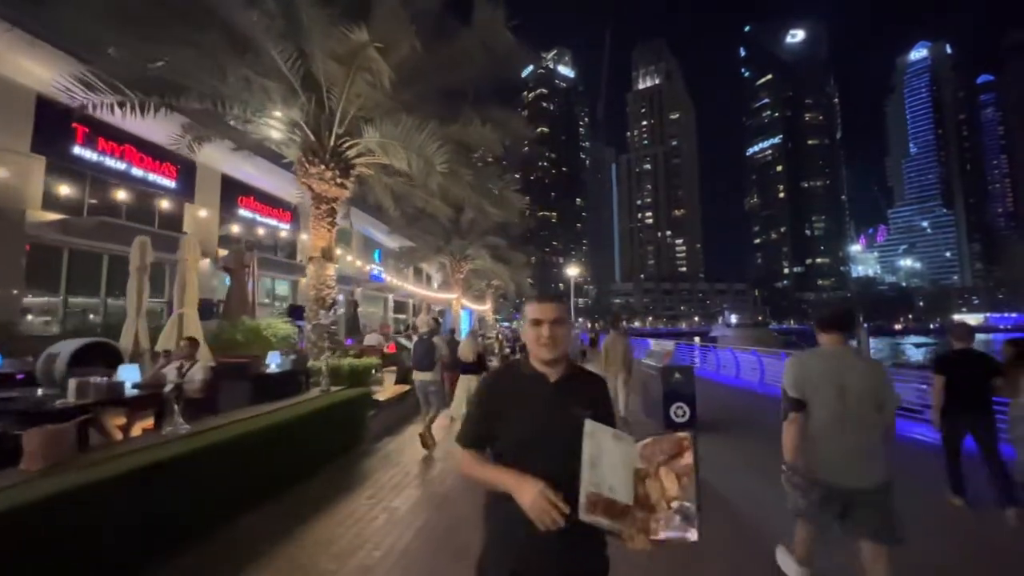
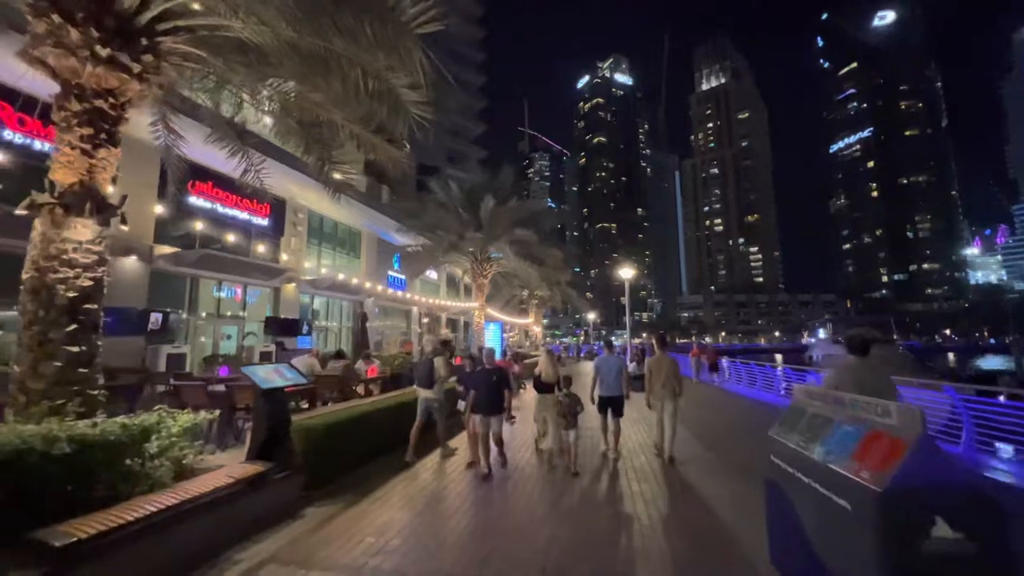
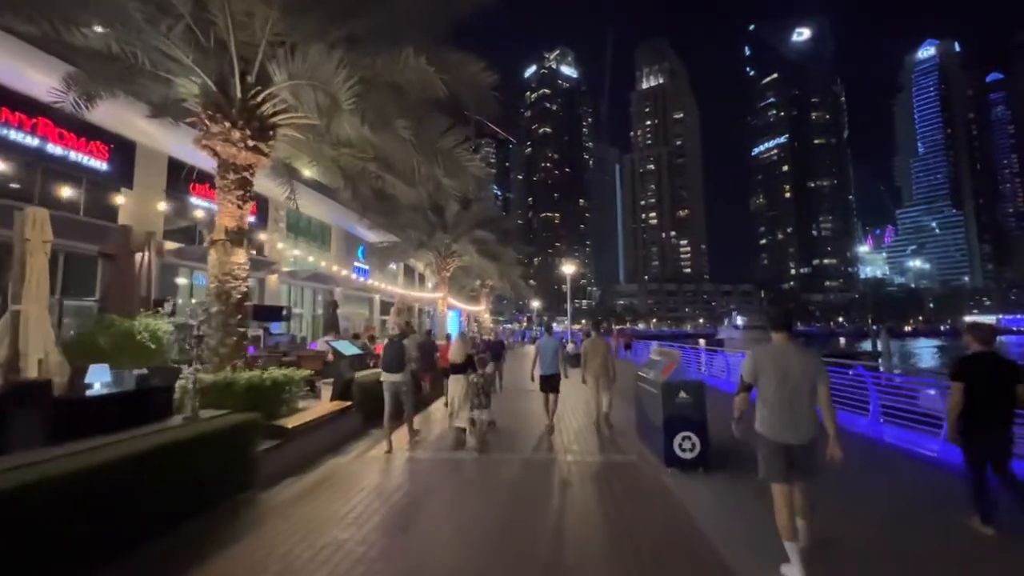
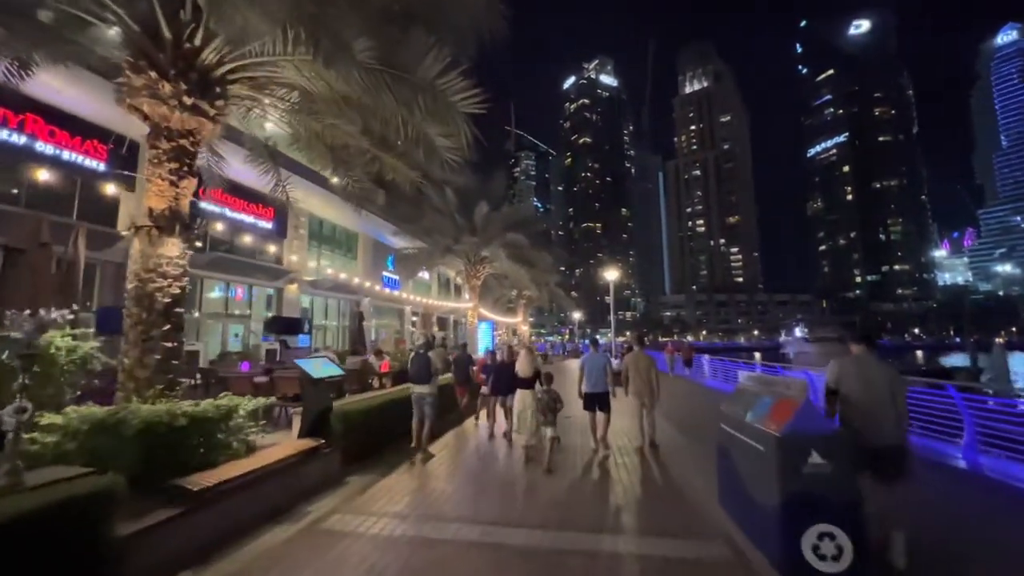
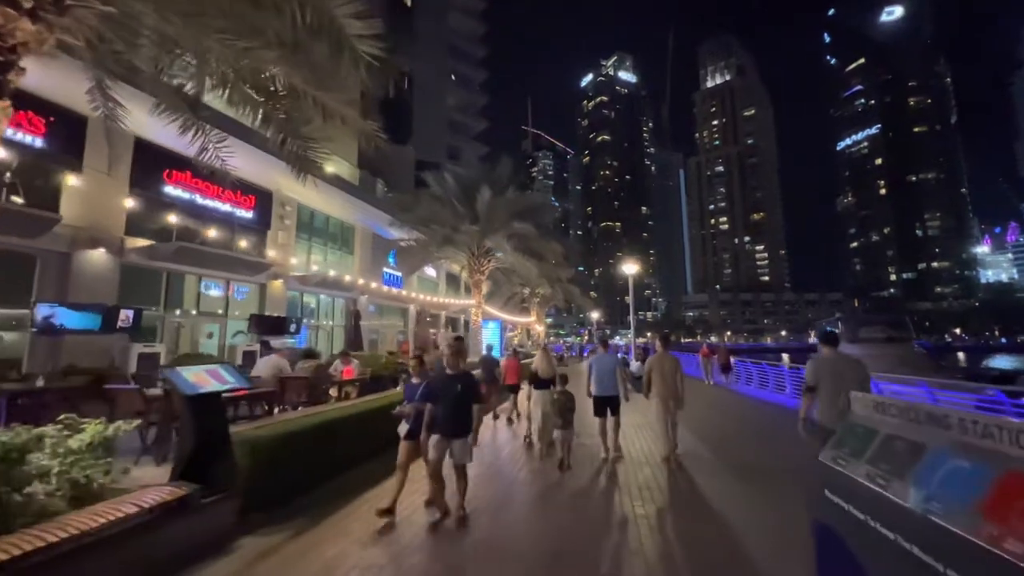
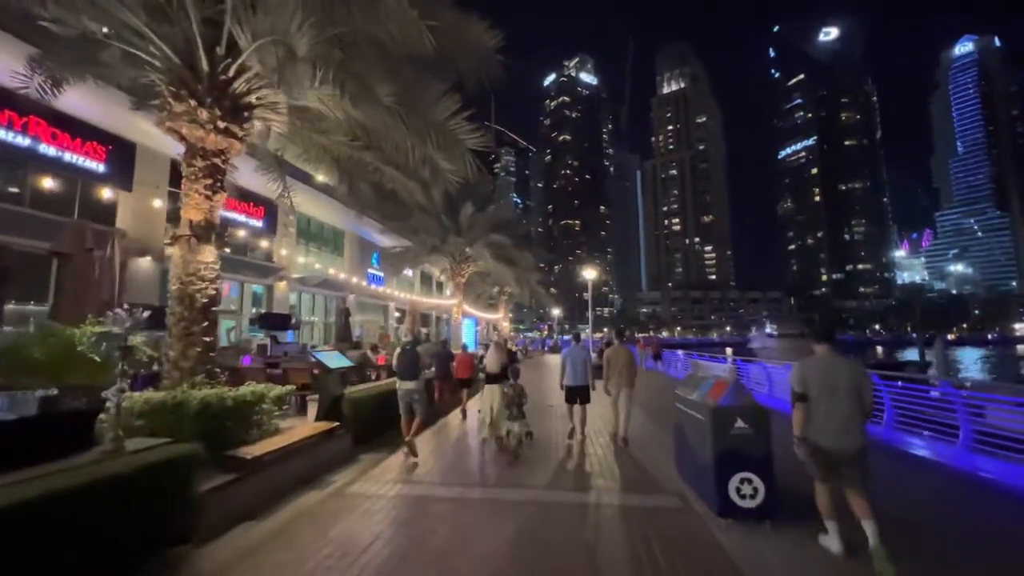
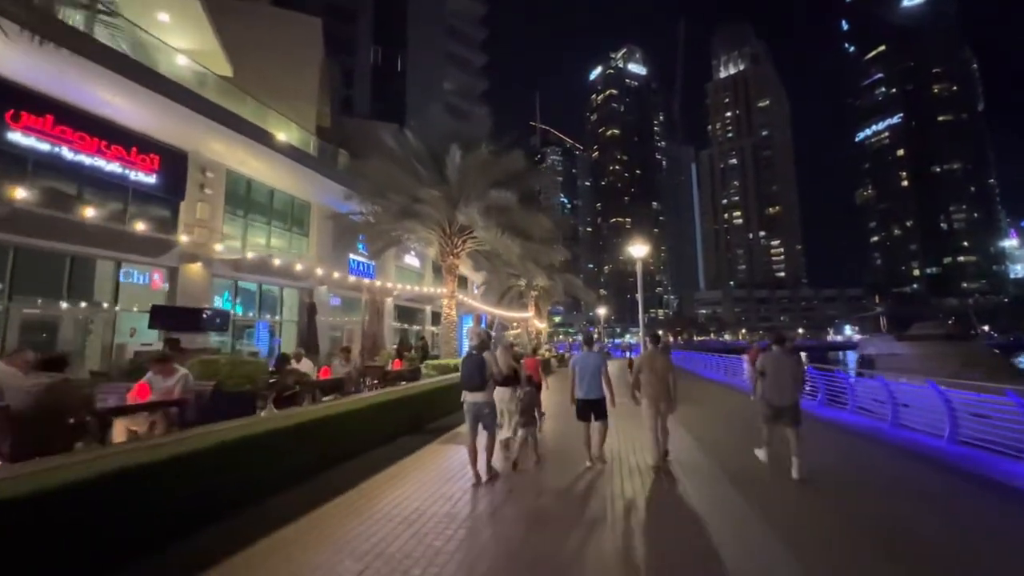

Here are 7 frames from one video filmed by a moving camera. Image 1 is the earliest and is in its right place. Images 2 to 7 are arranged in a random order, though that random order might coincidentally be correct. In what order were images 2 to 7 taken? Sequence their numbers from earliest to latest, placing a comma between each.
3, 6, 4, 2, 5, 7
